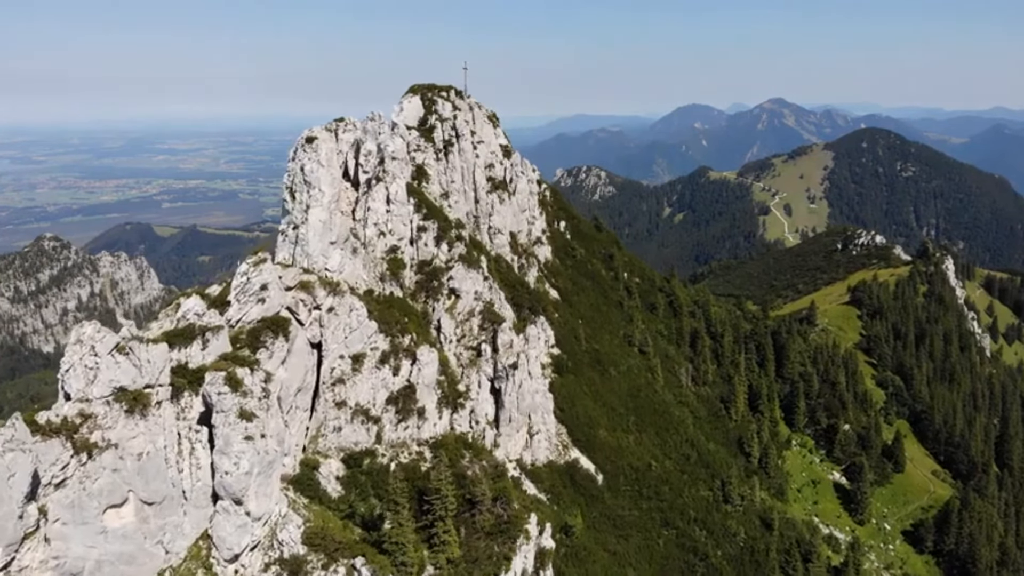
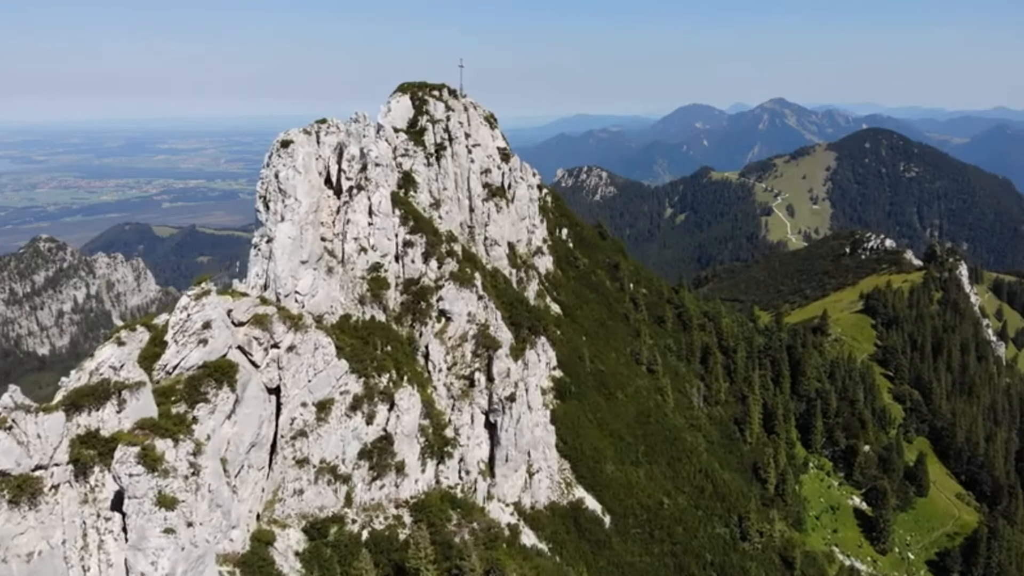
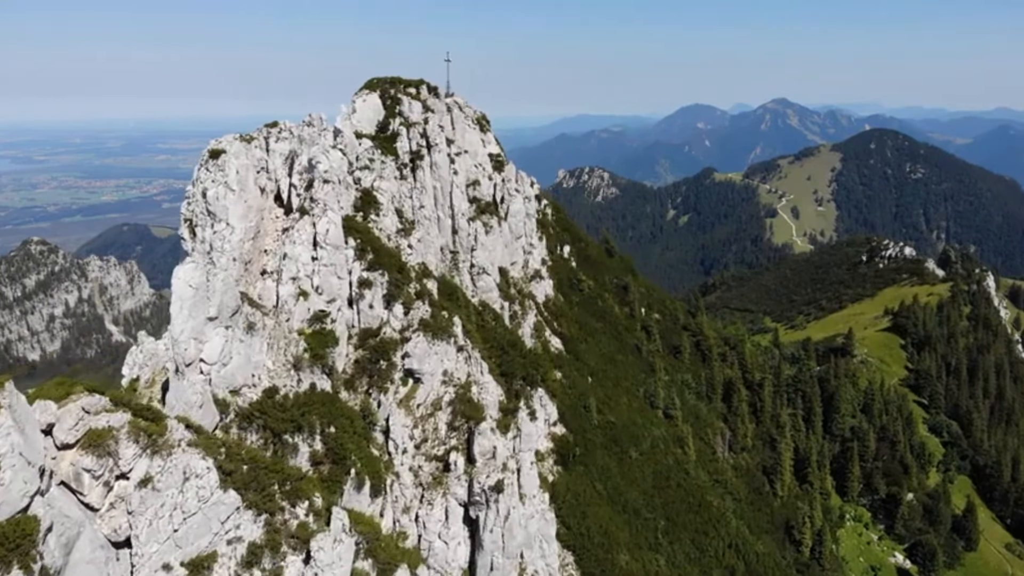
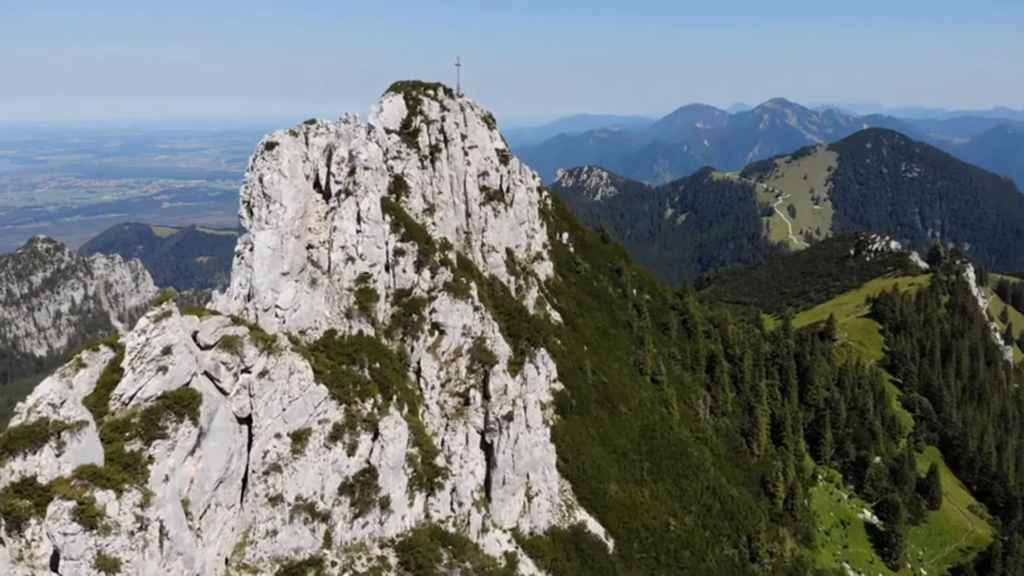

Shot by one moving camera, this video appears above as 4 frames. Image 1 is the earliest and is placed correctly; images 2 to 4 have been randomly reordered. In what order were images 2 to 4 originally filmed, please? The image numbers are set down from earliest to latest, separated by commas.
2, 4, 3
